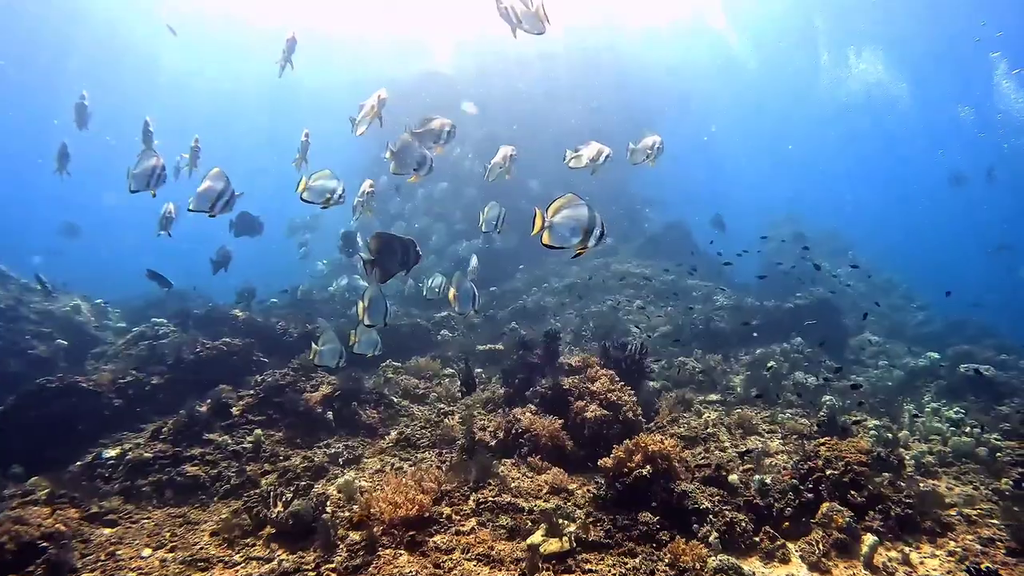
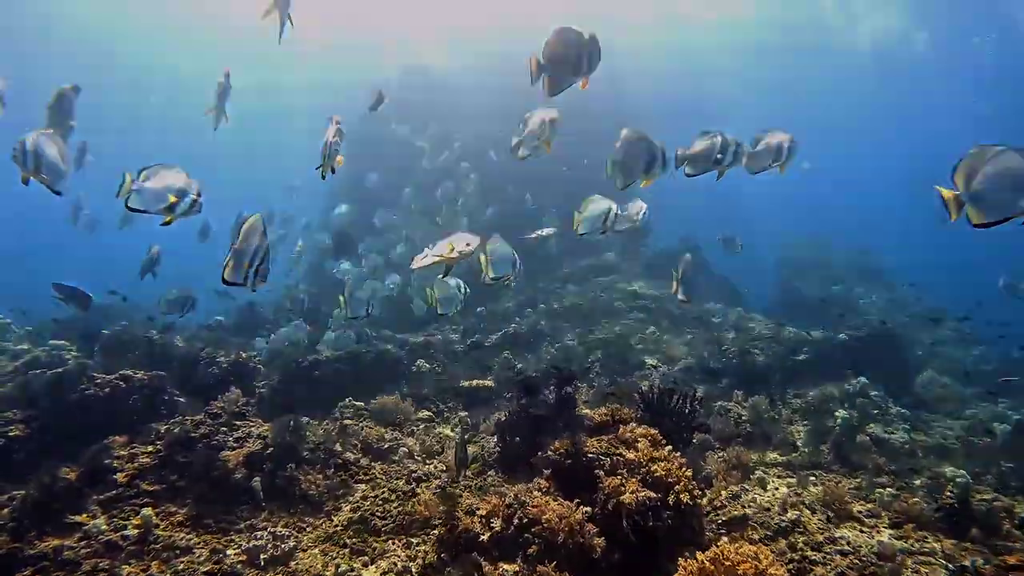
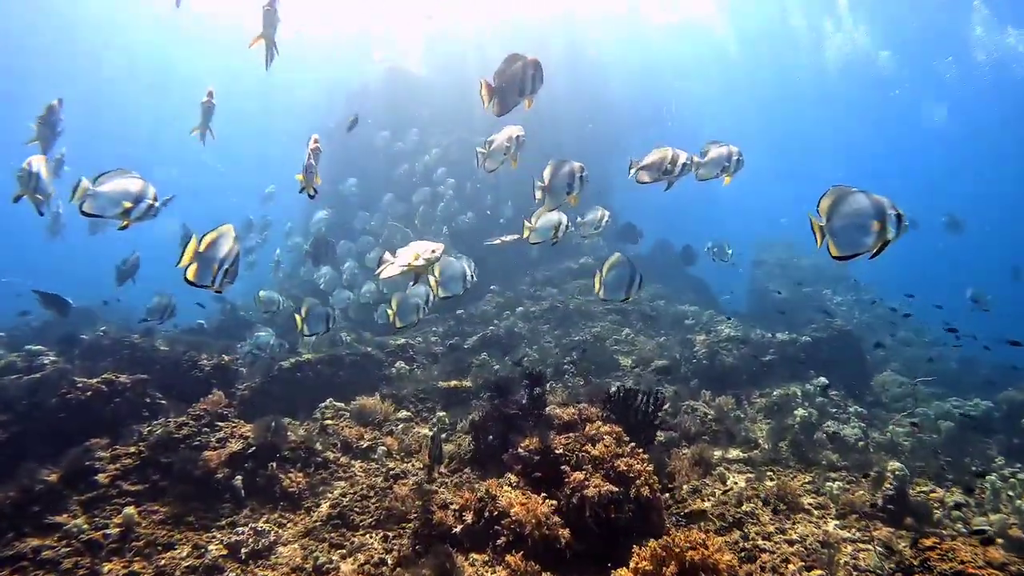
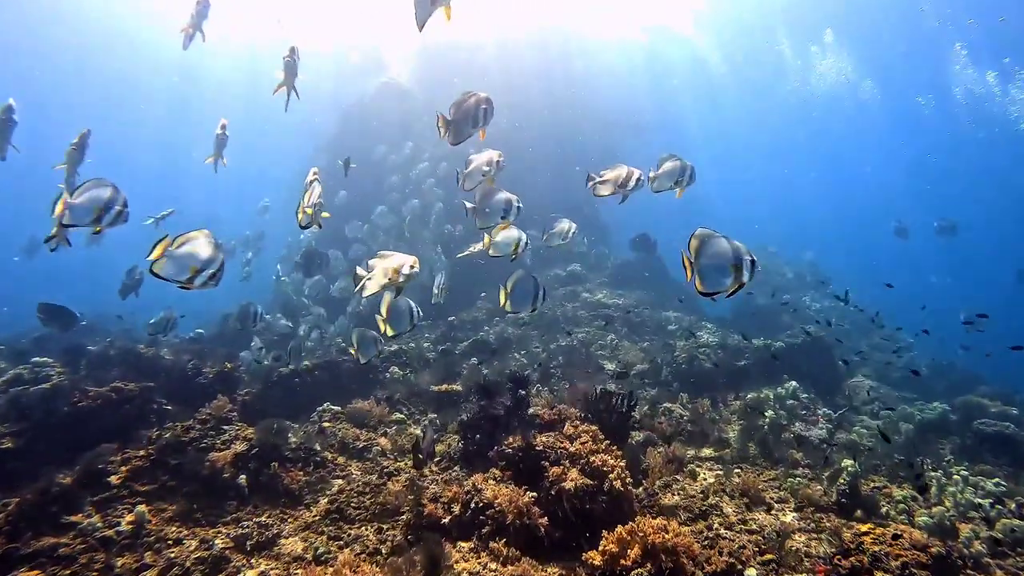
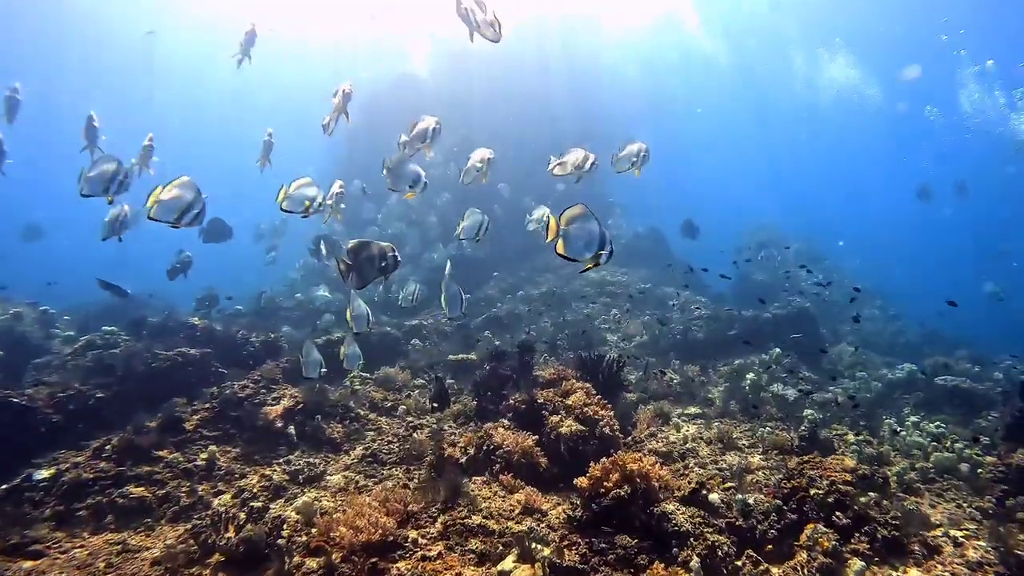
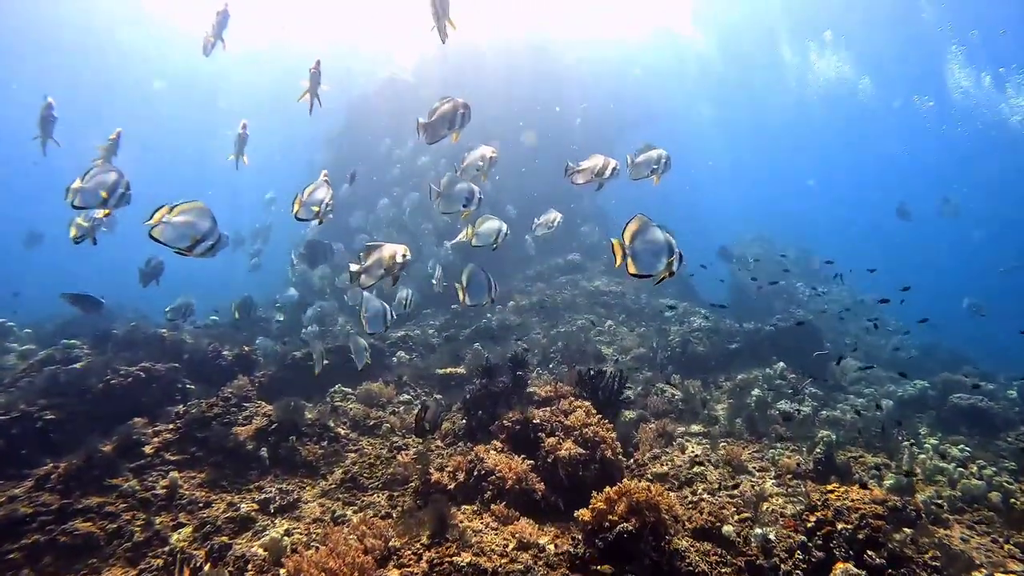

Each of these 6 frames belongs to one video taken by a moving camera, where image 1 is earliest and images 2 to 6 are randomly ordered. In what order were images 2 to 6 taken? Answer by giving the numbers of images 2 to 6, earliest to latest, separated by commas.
5, 6, 4, 3, 2
